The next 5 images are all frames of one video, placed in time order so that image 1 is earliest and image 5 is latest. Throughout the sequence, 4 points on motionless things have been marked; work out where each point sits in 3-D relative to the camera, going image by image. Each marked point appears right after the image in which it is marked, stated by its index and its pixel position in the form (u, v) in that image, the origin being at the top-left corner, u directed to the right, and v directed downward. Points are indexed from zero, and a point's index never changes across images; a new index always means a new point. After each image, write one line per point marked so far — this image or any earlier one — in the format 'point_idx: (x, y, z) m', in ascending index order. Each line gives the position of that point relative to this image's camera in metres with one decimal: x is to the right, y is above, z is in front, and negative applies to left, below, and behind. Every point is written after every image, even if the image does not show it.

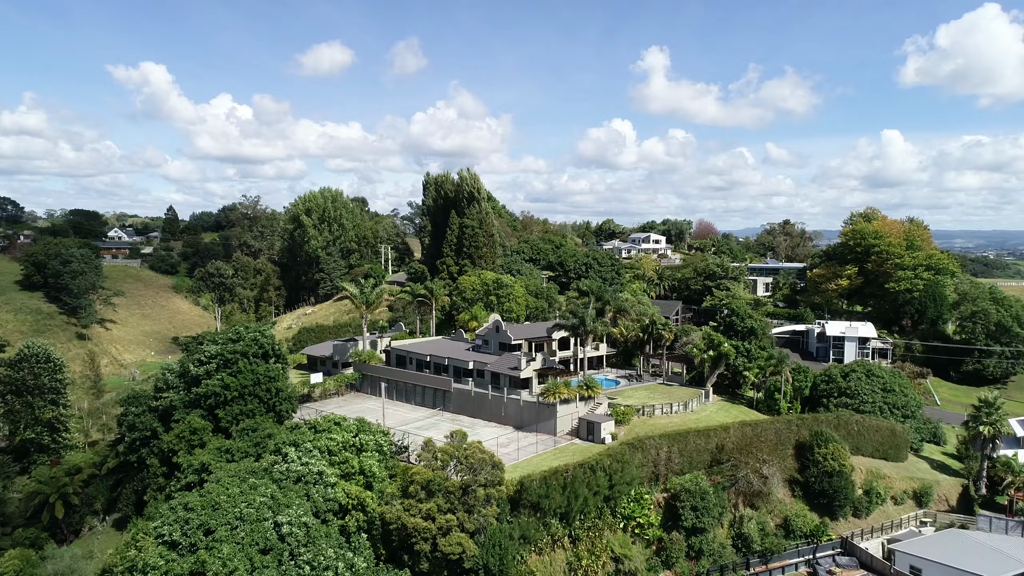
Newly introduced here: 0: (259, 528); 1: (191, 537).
0: (-7.0, -6.7, +19.7) m
1: (-8.7, -6.8, +19.2) m
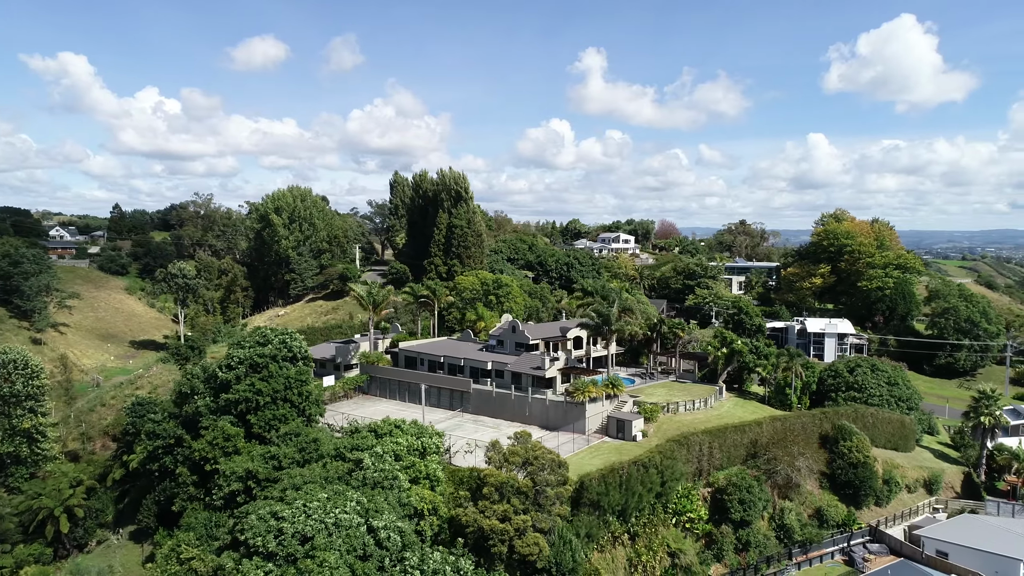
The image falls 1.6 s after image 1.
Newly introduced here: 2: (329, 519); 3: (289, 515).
0: (-4.3, -6.7, +19.3) m
1: (-5.9, -6.8, +18.7) m
2: (-5.0, -6.3, +19.5) m
3: (-6.0, -6.3, +19.6) m
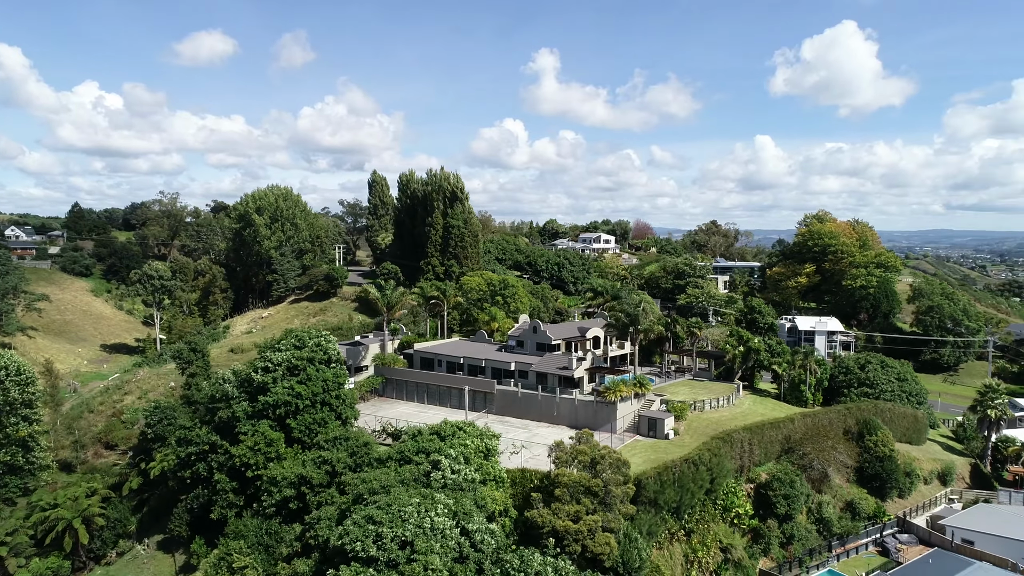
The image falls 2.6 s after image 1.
0: (-1.7, -6.8, +19.2) m
1: (-3.2, -6.9, +18.5) m
2: (-2.4, -6.4, +19.4) m
3: (-3.4, -6.3, +19.4) m
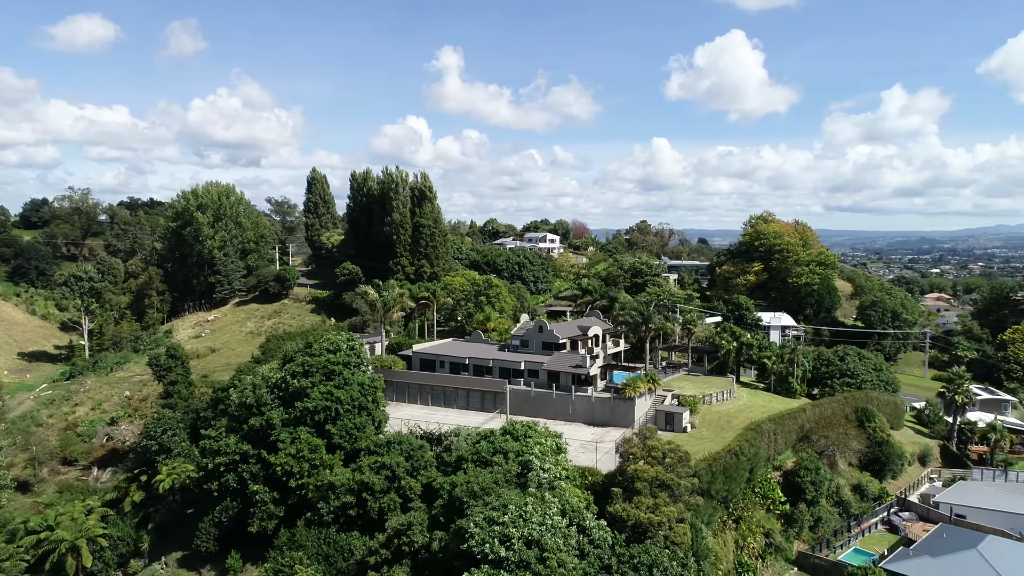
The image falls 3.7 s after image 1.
0: (+1.6, -6.8, +19.5) m
1: (+0.2, -6.9, +18.5) m
2: (+0.9, -6.4, +19.5) m
3: (-0.1, -6.4, +19.4) m
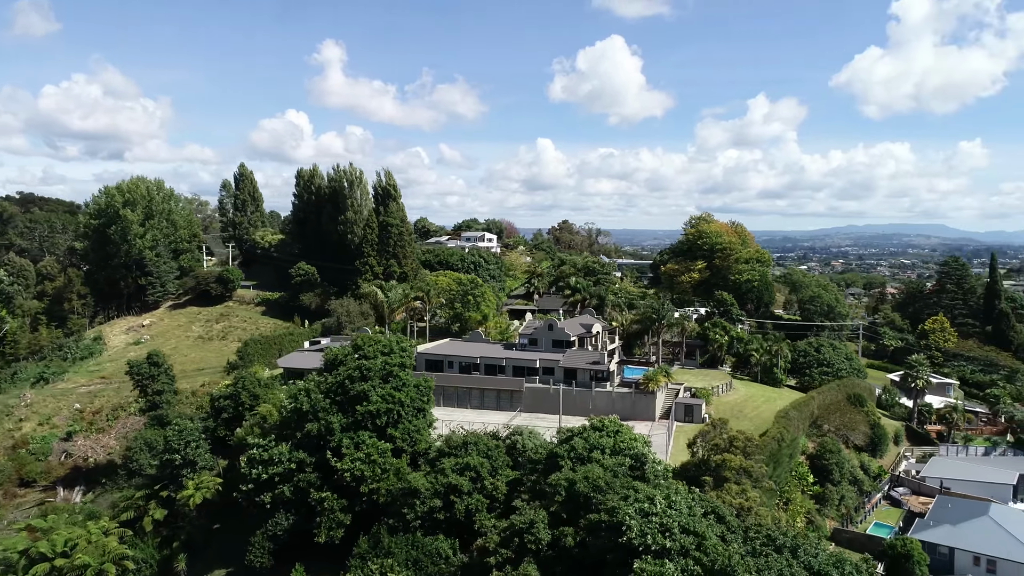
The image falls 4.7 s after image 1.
0: (+5.8, -6.8, +20.5) m
1: (+4.5, -6.9, +19.3) m
2: (+5.0, -6.4, +20.4) m
3: (+4.0, -6.3, +20.1) m
